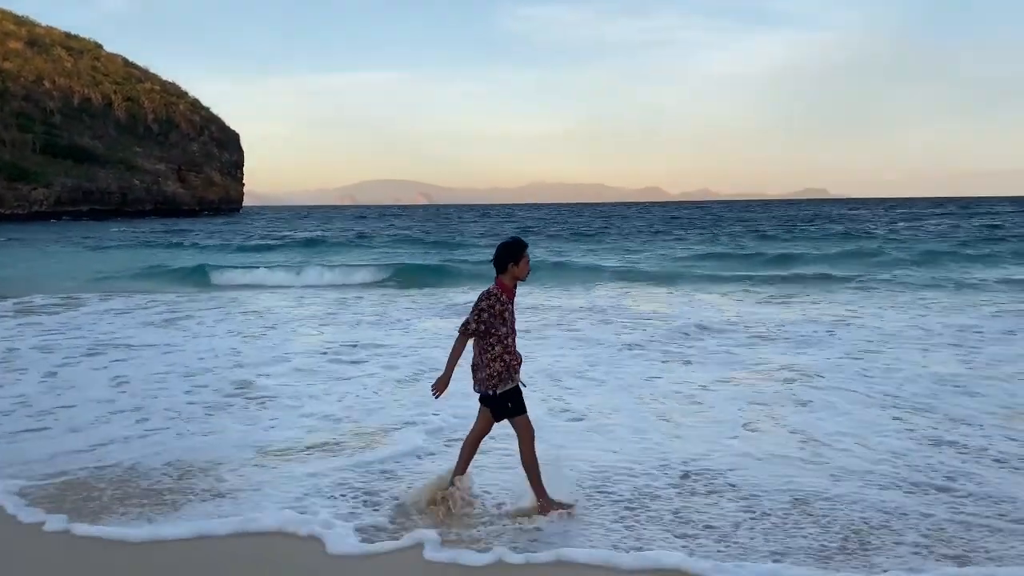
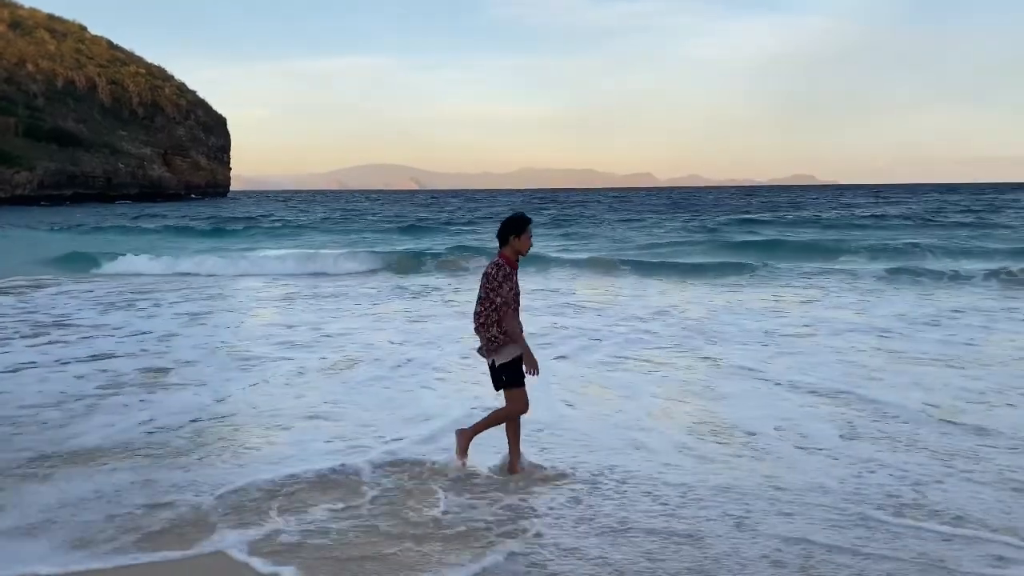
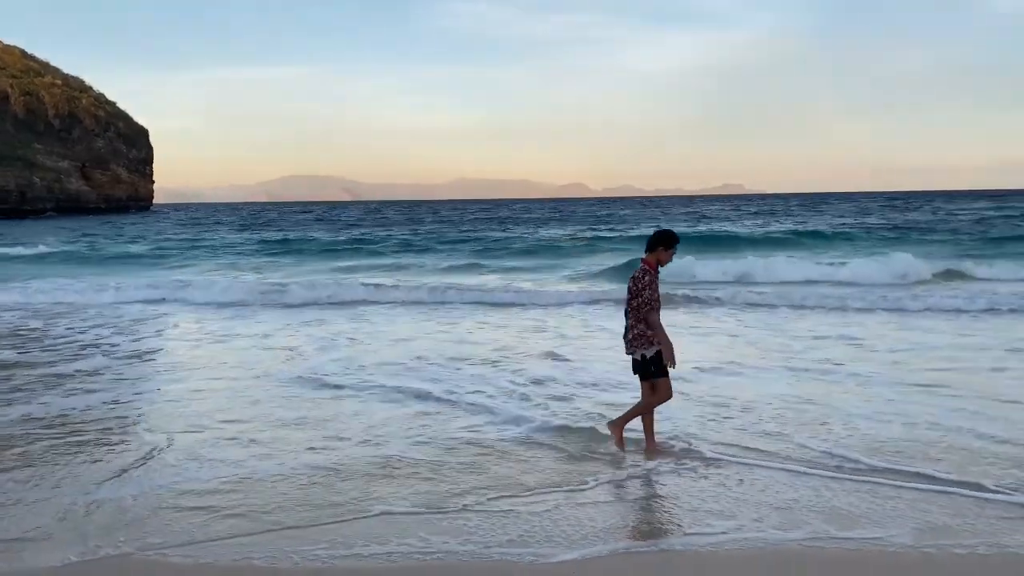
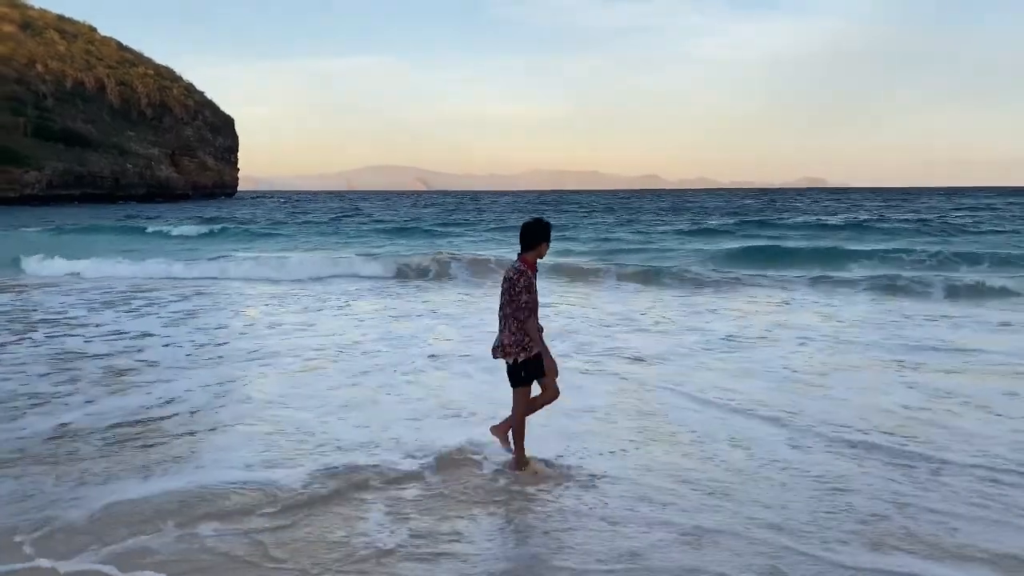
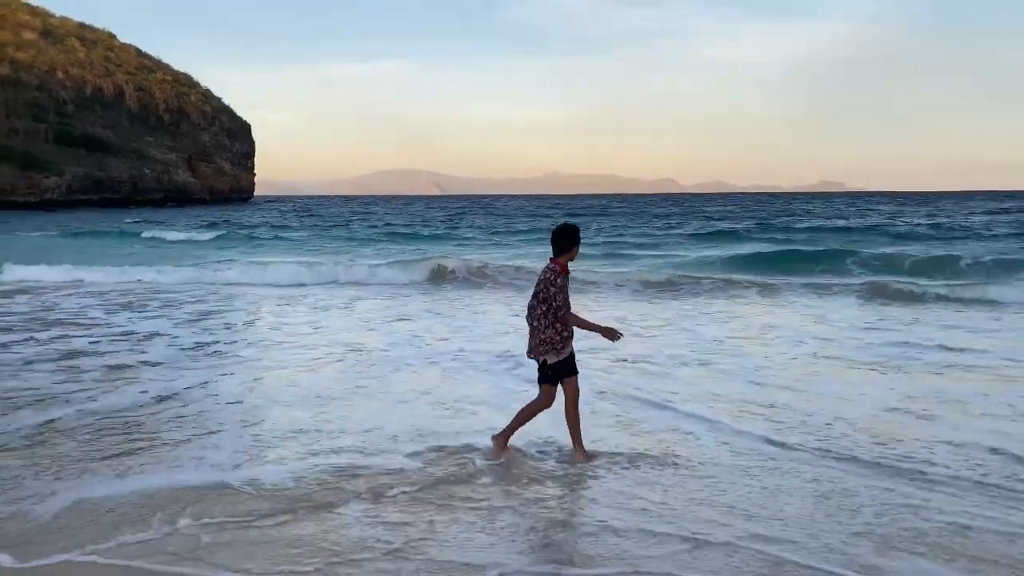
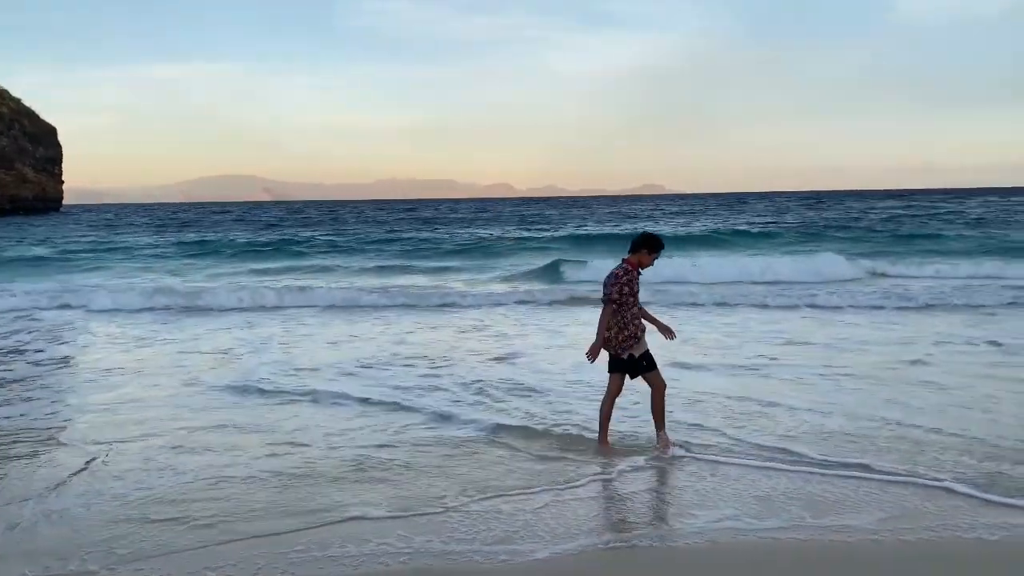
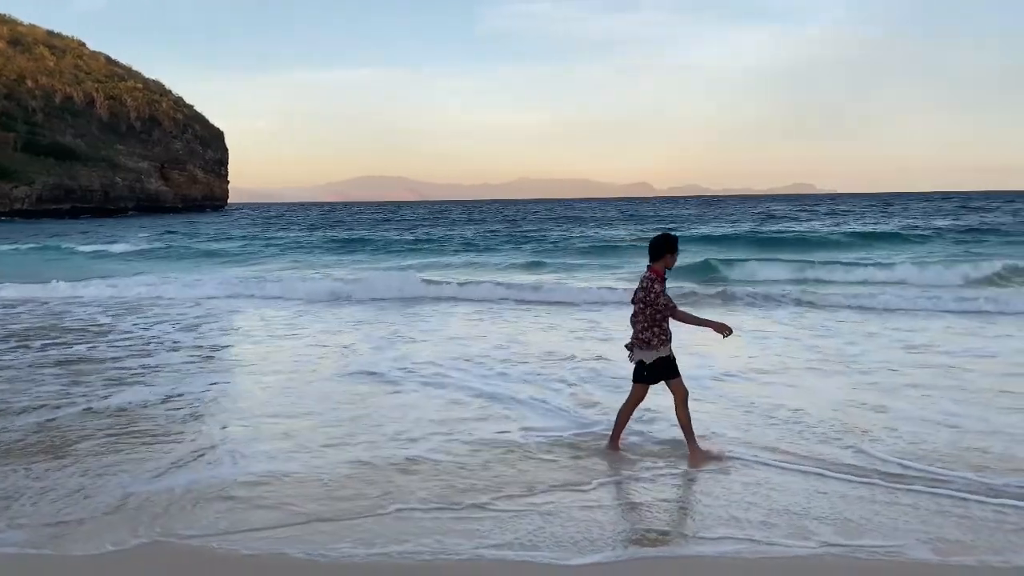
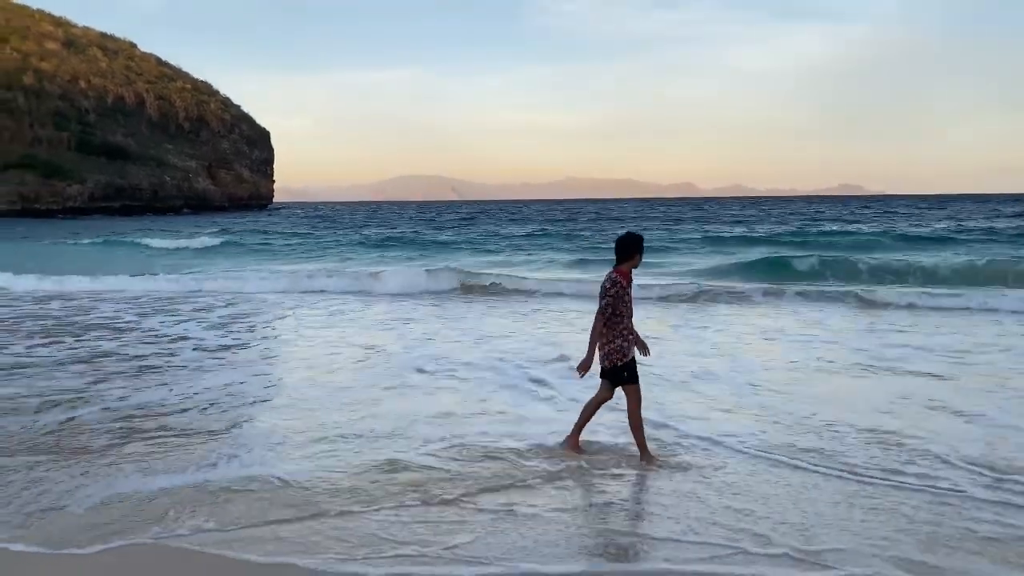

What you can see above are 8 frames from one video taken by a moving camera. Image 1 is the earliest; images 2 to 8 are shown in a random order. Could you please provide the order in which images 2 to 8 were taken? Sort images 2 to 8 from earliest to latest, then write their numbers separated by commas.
2, 4, 5, 8, 7, 3, 6
